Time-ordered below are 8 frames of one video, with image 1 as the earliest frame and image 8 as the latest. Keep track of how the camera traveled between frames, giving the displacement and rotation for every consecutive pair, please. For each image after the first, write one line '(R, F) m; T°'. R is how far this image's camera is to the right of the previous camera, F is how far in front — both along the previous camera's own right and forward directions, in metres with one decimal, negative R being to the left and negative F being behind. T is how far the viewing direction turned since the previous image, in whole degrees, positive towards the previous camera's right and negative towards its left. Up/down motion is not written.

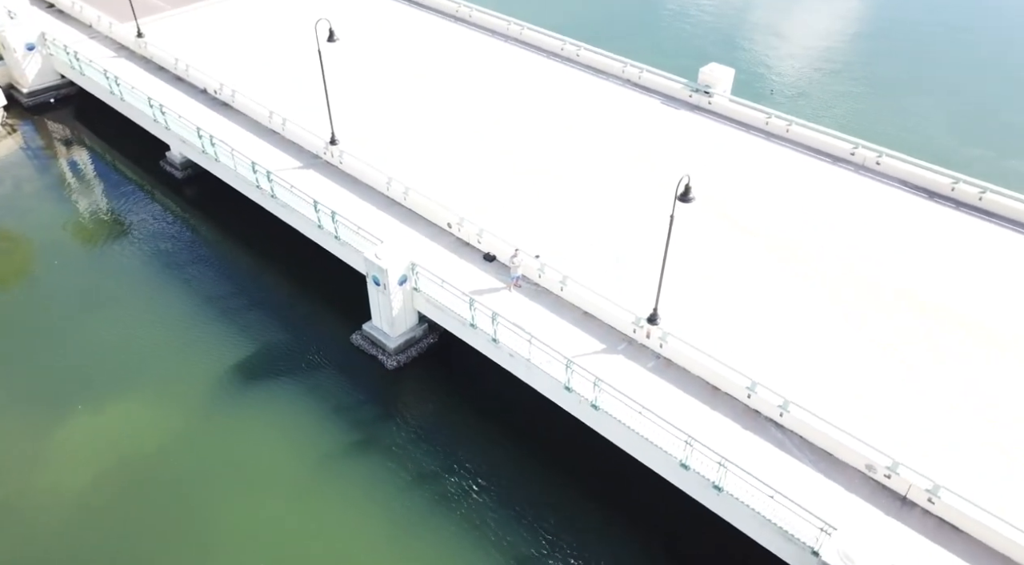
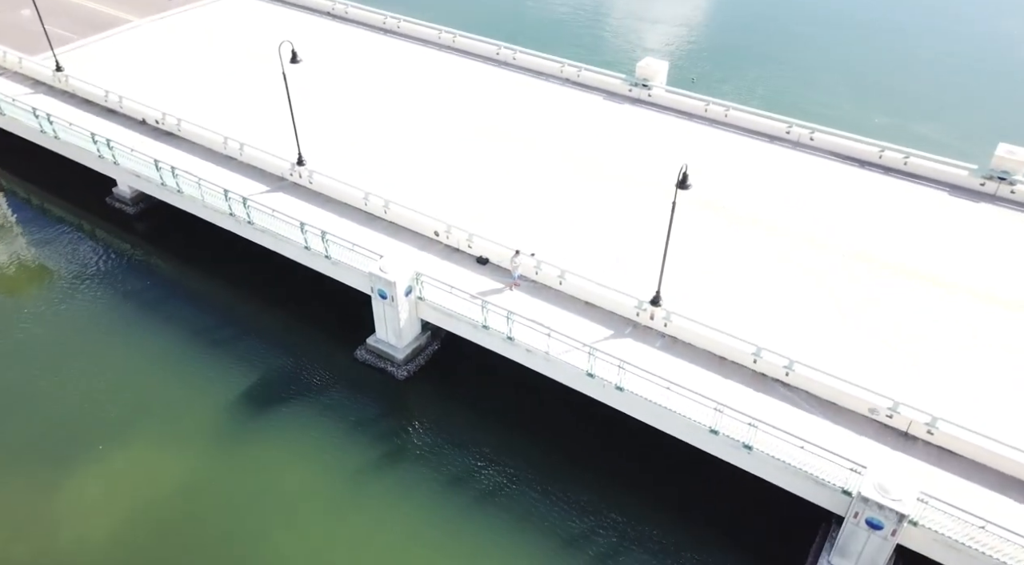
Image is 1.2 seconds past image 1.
(-3.2, -0.7) m; +8°
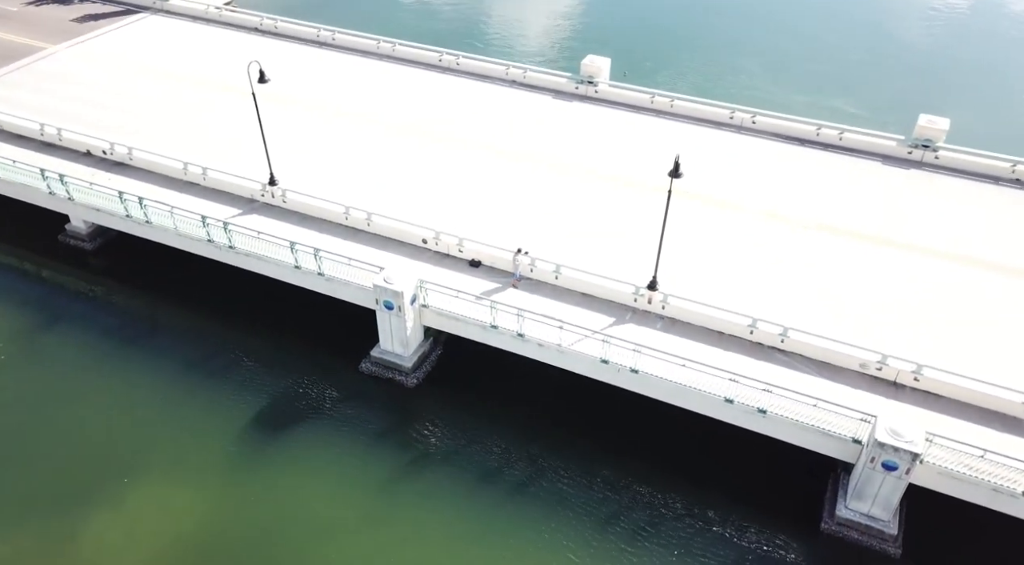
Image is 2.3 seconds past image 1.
(-3.0, -0.6) m; +7°
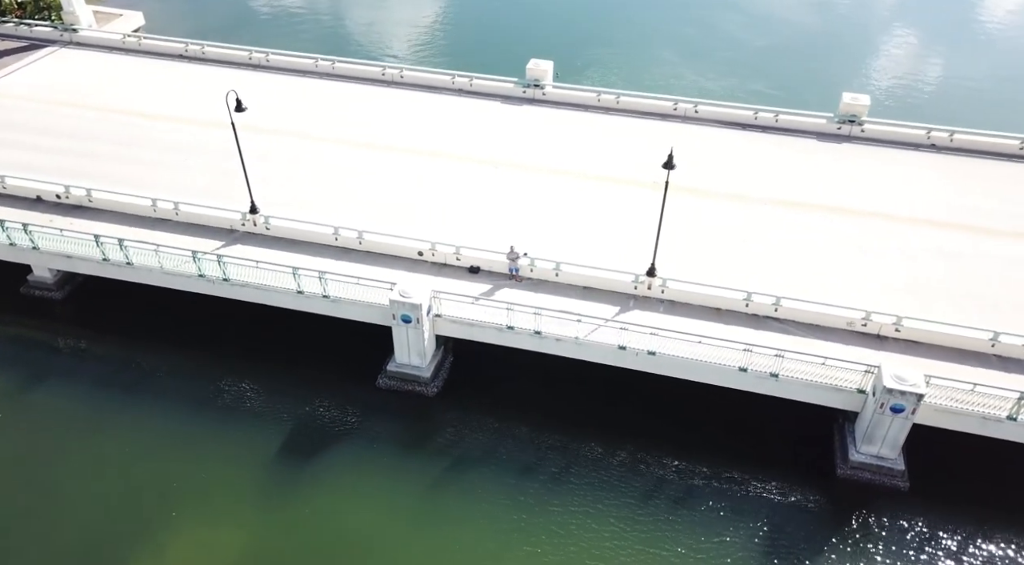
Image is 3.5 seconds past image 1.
(-3.6, -0.7) m; +8°
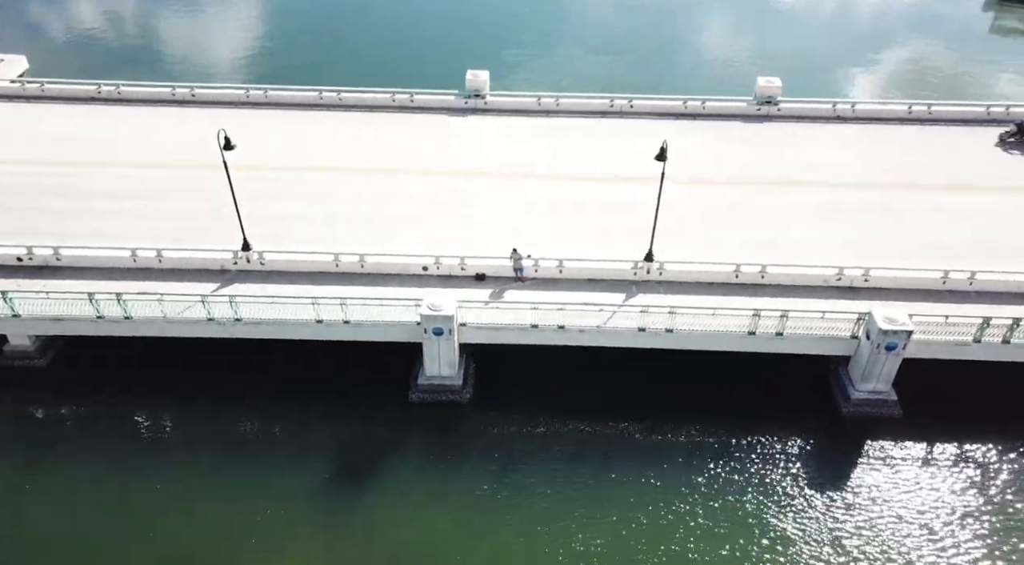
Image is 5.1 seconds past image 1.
(-4.9, -0.8) m; +10°
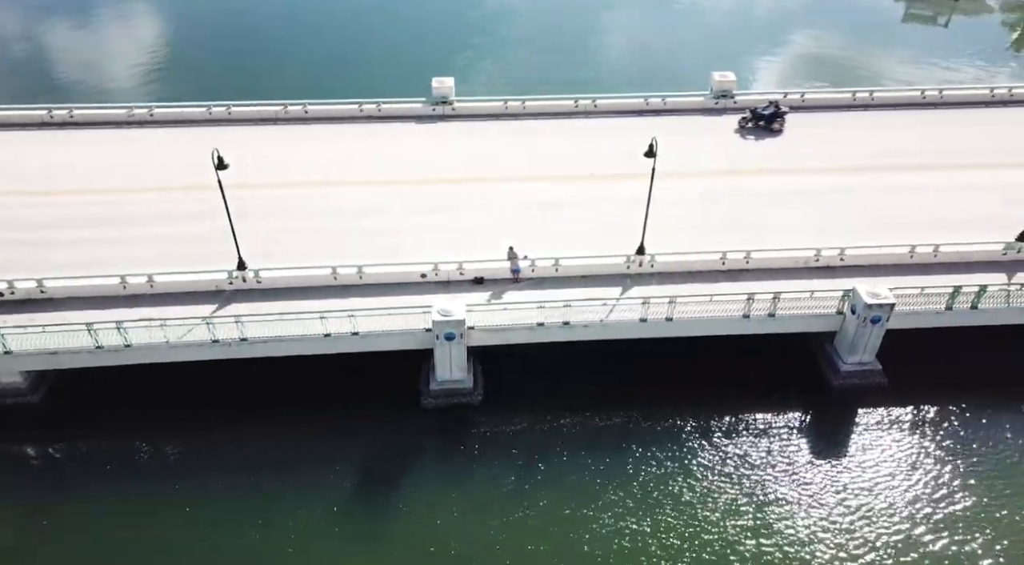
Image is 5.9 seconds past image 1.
(-2.5, -0.4) m; +5°
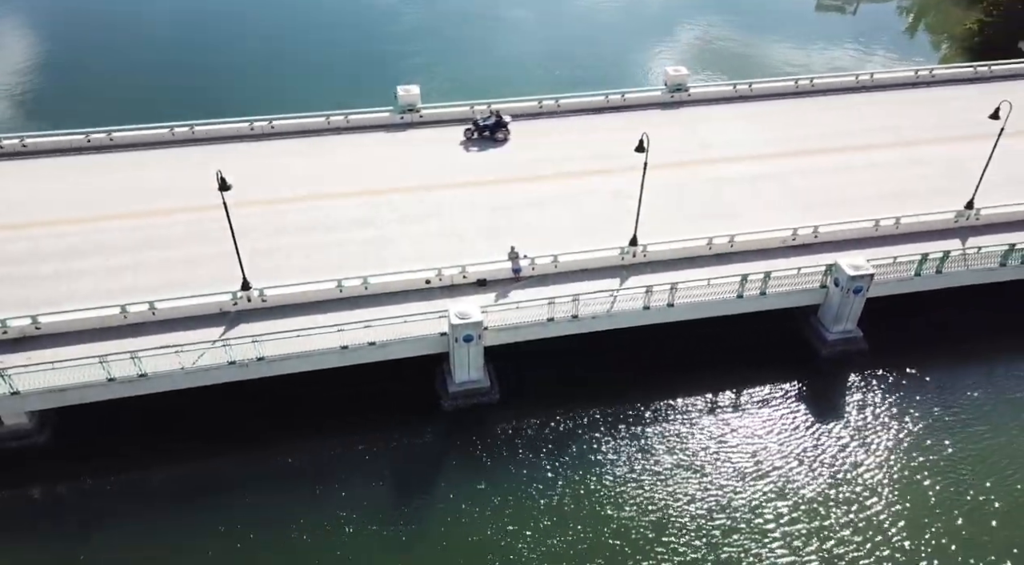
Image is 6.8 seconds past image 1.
(-3.1, -0.5) m; +6°
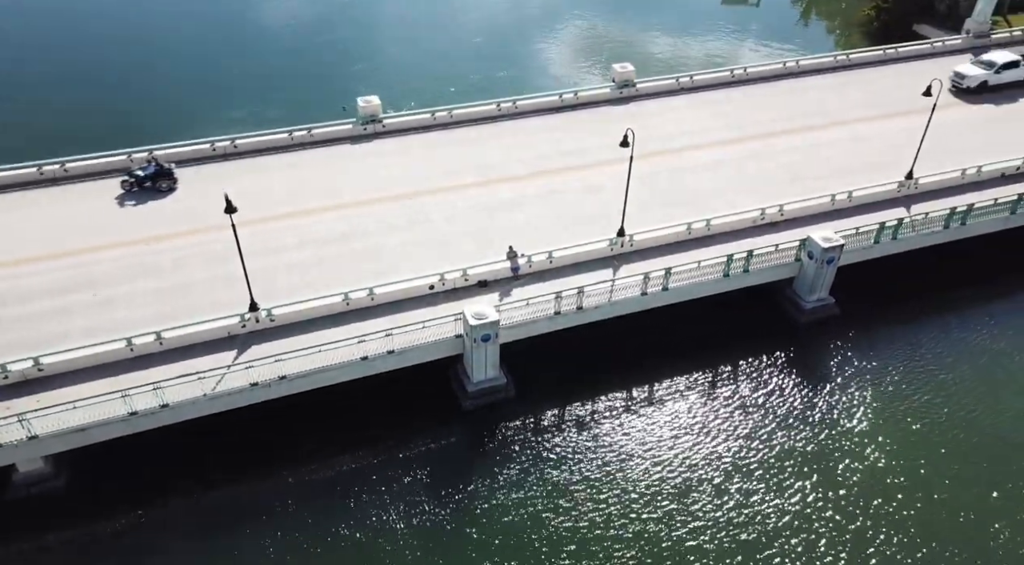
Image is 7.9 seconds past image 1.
(-3.5, -0.6) m; +7°
